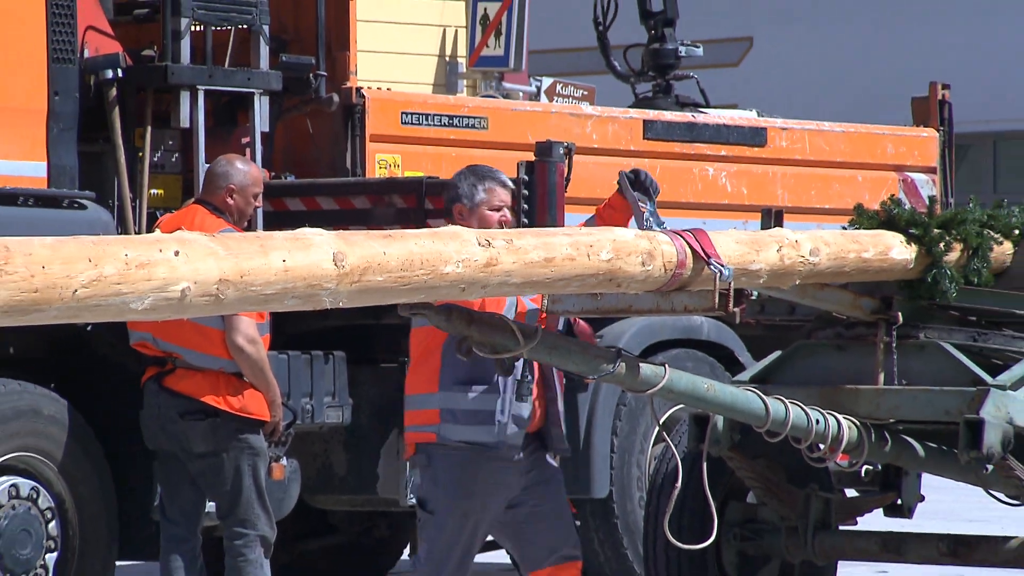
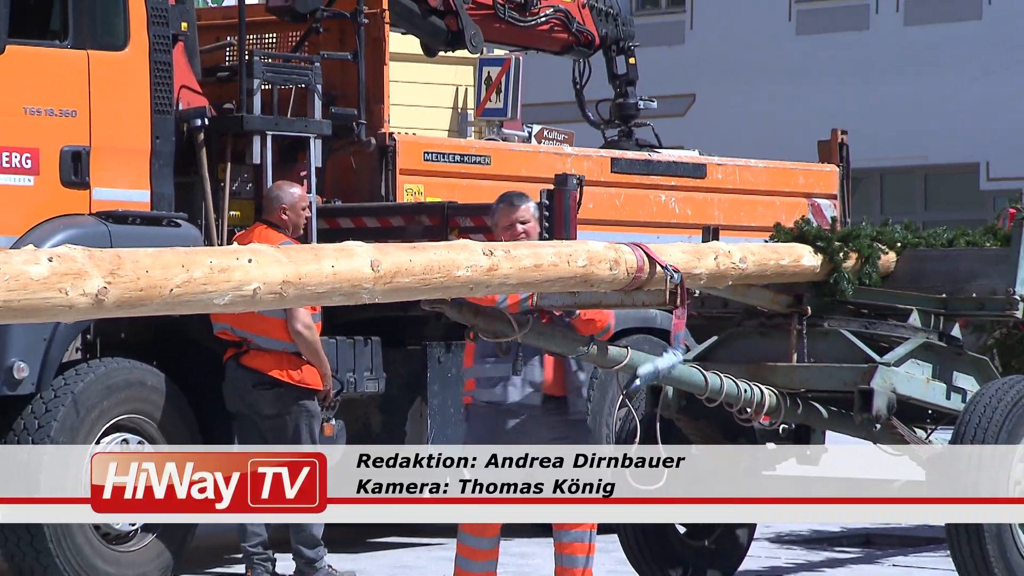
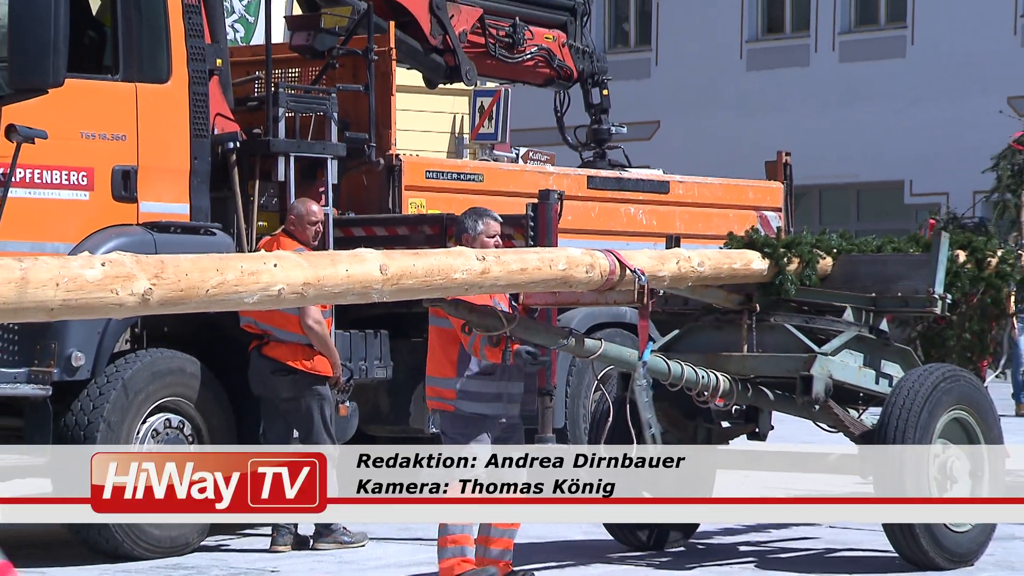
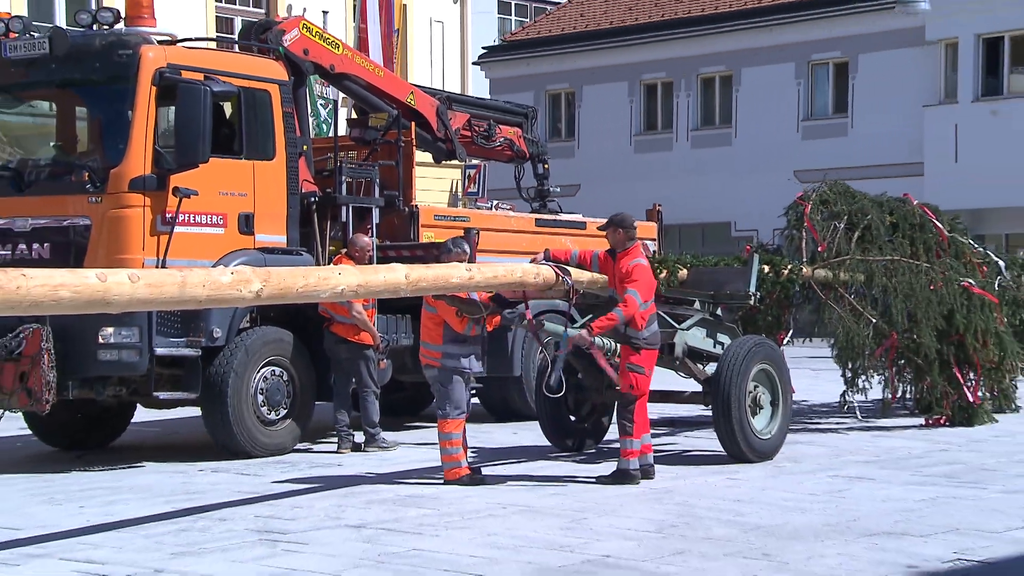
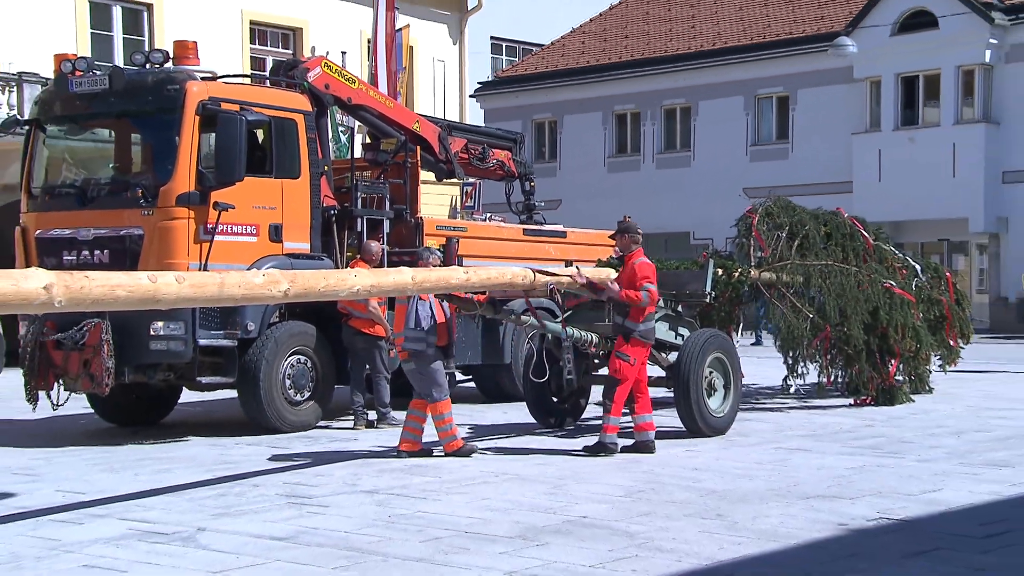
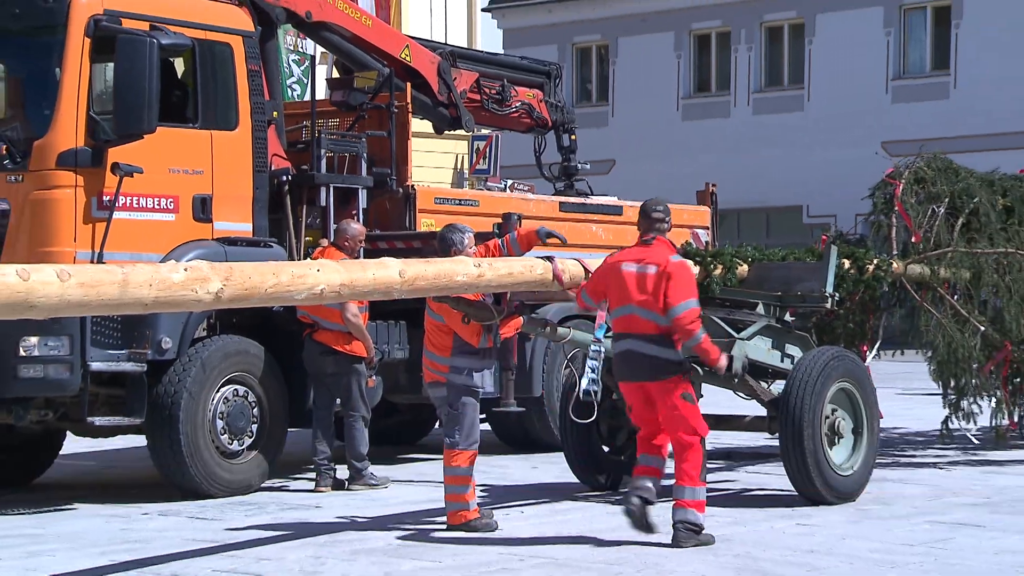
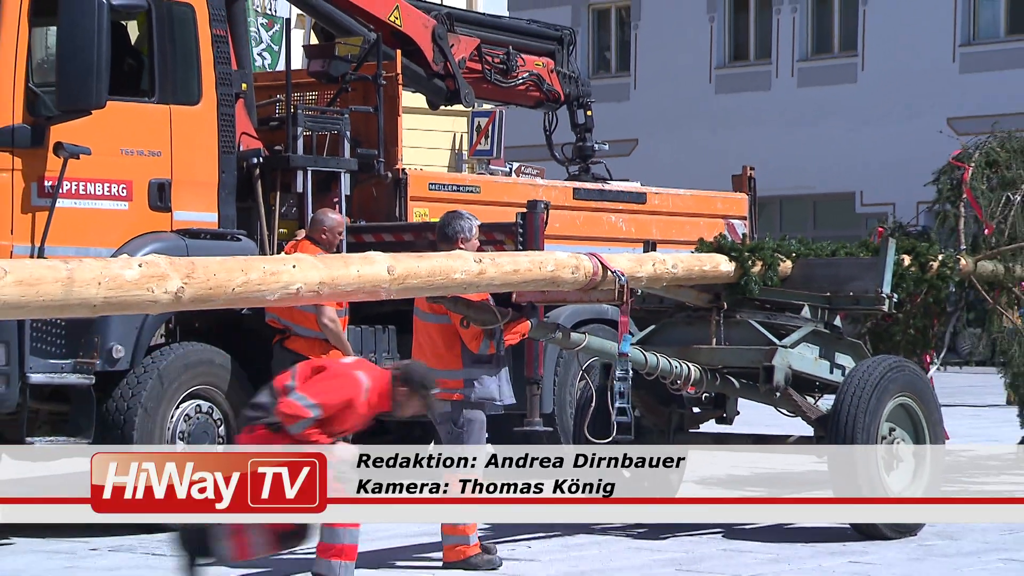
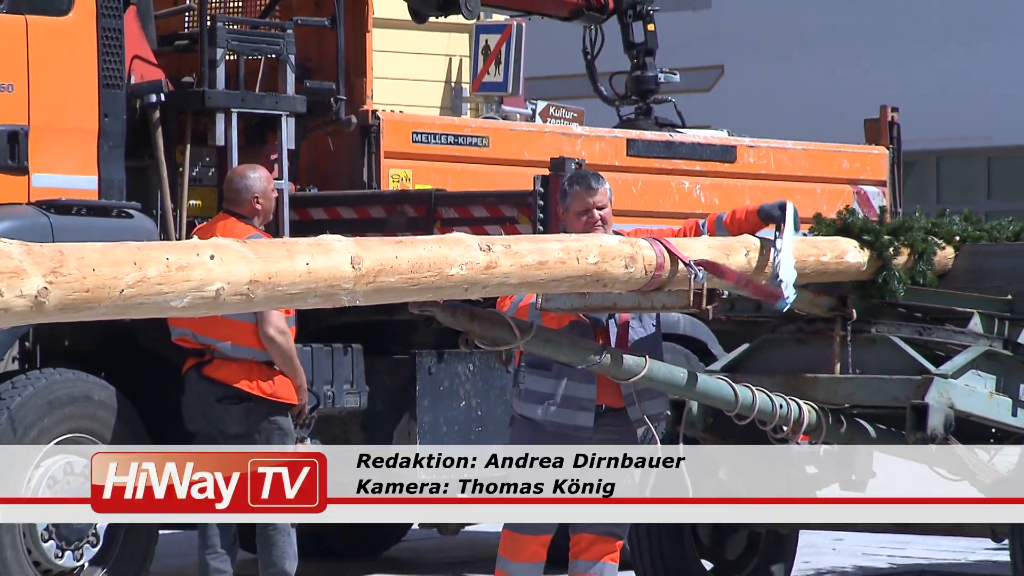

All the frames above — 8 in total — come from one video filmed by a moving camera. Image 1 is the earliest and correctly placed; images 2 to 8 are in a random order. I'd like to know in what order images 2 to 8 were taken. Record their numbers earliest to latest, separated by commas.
8, 2, 3, 7, 6, 4, 5
